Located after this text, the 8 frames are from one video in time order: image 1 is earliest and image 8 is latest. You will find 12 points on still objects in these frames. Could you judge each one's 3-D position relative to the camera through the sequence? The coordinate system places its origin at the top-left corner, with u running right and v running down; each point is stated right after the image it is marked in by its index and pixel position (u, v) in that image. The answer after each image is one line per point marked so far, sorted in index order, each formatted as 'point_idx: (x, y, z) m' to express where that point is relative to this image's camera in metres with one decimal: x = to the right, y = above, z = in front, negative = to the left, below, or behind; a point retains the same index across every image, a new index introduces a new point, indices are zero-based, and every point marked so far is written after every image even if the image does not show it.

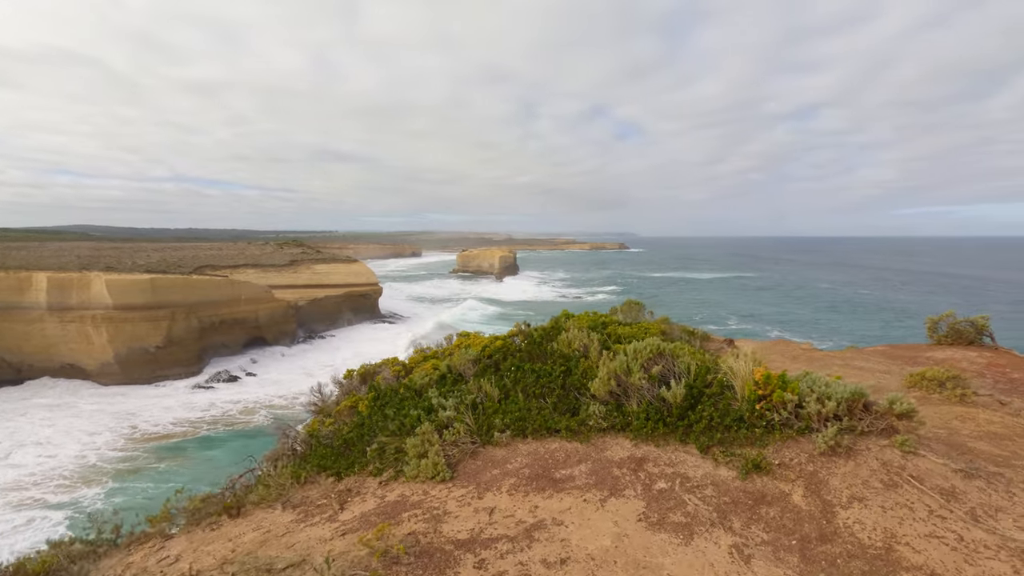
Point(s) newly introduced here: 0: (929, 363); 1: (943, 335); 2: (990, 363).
0: (+7.5, -1.4, +9.6) m
1: (+9.7, -1.1, +12.1) m
2: (+8.5, -1.4, +9.5) m
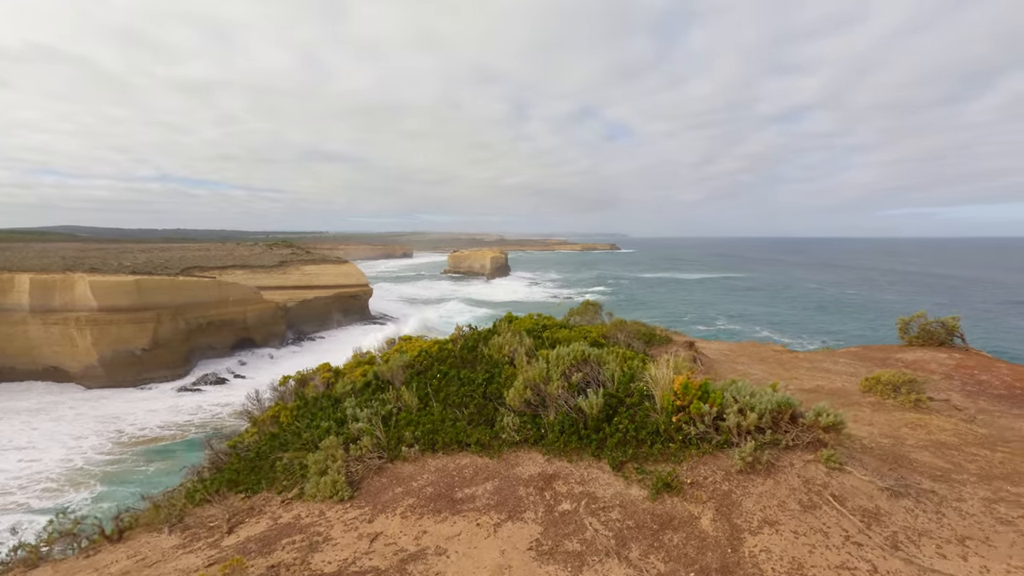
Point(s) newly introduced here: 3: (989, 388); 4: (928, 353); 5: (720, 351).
0: (+6.8, -1.4, +9.4) m
1: (+9.0, -1.1, +12.0) m
2: (+7.9, -1.4, +9.4) m
3: (+7.3, -1.6, +8.2) m
4: (+8.0, -1.3, +10.3) m
5: (+4.2, -1.3, +11.0) m
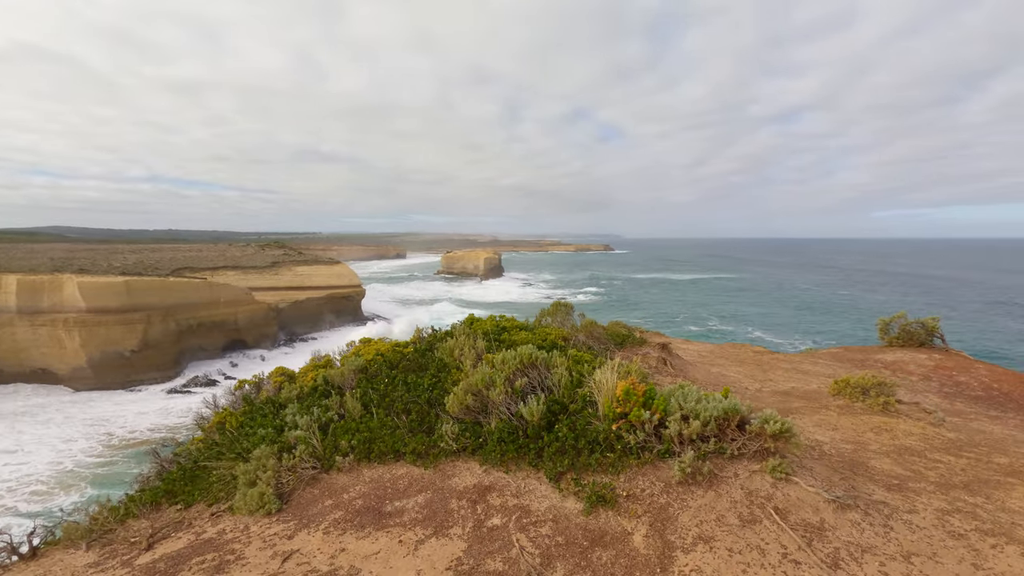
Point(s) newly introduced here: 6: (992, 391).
0: (+6.4, -1.4, +9.4) m
1: (+8.6, -1.1, +12.0) m
2: (+7.4, -1.4, +9.3) m
3: (+6.9, -1.6, +8.1) m
4: (+7.6, -1.3, +10.2) m
5: (+3.8, -1.3, +10.8) m
6: (+7.4, -1.6, +8.2) m
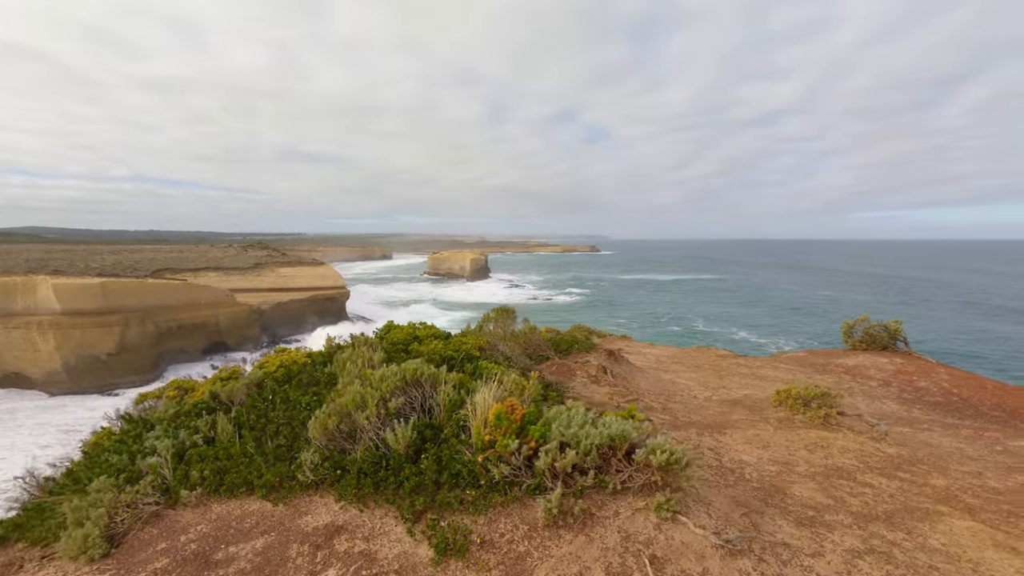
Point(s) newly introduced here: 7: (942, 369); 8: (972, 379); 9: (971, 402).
0: (+5.6, -1.4, +9.1) m
1: (+7.7, -1.2, +11.8) m
2: (+6.6, -1.4, +9.1) m
3: (+6.1, -1.6, +7.9) m
4: (+6.8, -1.3, +10.0) m
5: (+2.9, -1.4, +10.6) m
6: (+6.6, -1.6, +8.0) m
7: (+7.5, -1.4, +9.2) m
8: (+7.7, -1.6, +8.9) m
9: (+6.8, -1.7, +7.9) m
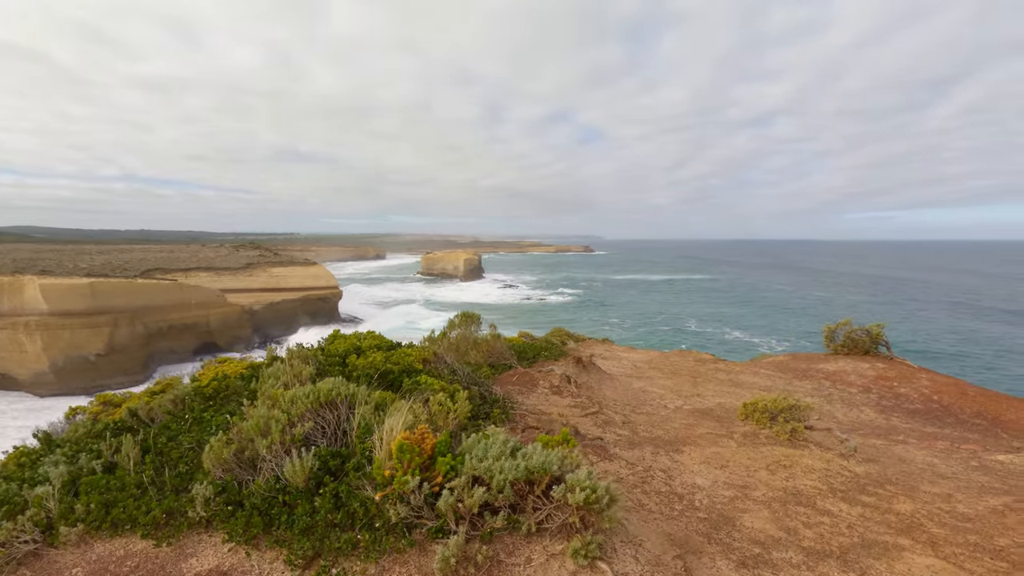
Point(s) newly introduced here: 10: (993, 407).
0: (+5.2, -1.5, +8.9) m
1: (+7.2, -1.2, +11.6) m
2: (+6.2, -1.5, +8.9) m
3: (+5.7, -1.7, +7.7) m
4: (+6.3, -1.4, +9.8) m
5: (+2.5, -1.5, +10.3) m
6: (+6.1, -1.7, +7.8) m
7: (+7.0, -1.5, +9.0) m
8: (+7.3, -1.6, +8.8) m
9: (+6.4, -1.8, +7.7) m
10: (+7.2, -1.8, +7.9) m
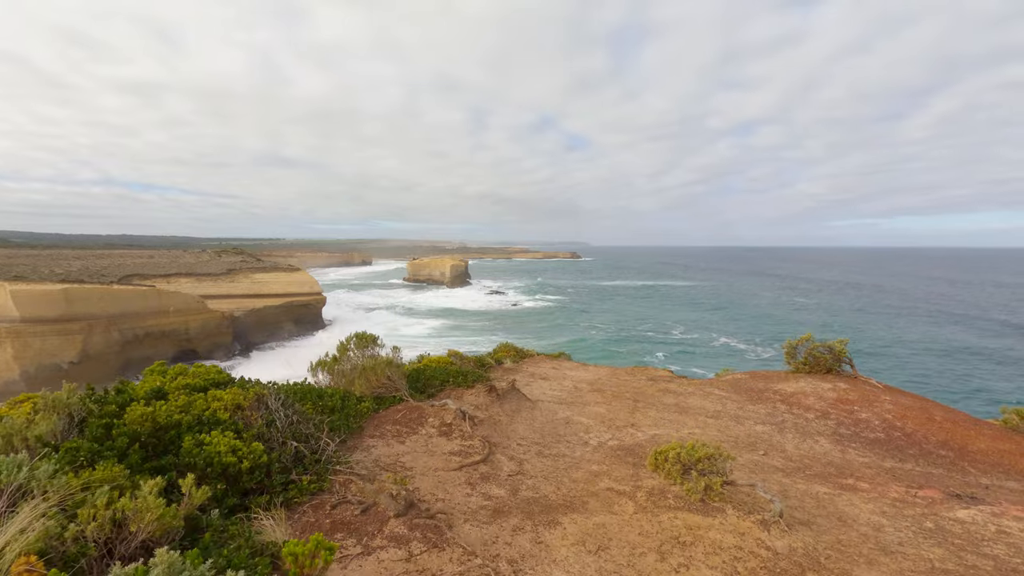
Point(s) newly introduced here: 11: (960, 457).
0: (+4.1, -1.7, +8.2) m
1: (+6.1, -1.5, +11.0) m
2: (+5.1, -1.7, +8.2) m
3: (+4.7, -1.9, +7.0) m
4: (+5.2, -1.6, +9.1) m
5: (+1.4, -1.7, +9.6) m
6: (+5.1, -1.9, +7.1) m
7: (+6.0, -1.7, +8.4) m
8: (+6.2, -1.8, +8.1) m
9: (+5.3, -2.0, +7.0) m
10: (+6.2, -2.0, +7.3) m
11: (+5.6, -2.1, +6.7) m
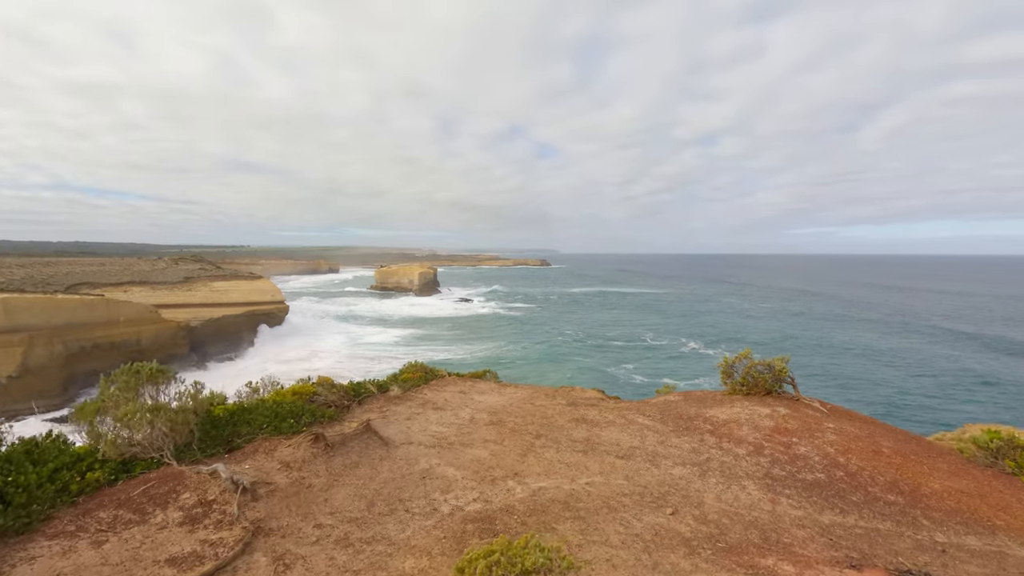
0: (+2.7, -1.9, +7.1) m
1: (+4.5, -1.7, +10.0) m
2: (+3.7, -1.8, +7.2) m
3: (+3.3, -2.0, +5.9) m
4: (+3.7, -1.7, +8.1) m
5: (-0.1, -1.9, +8.3) m
6: (+3.7, -2.0, +6.1) m
7: (+4.5, -1.8, +7.4) m
8: (+4.8, -2.0, +7.1) m
9: (+4.0, -2.1, +6.0) m
10: (+4.8, -2.1, +6.3) m
11: (+4.3, -2.2, +5.7) m
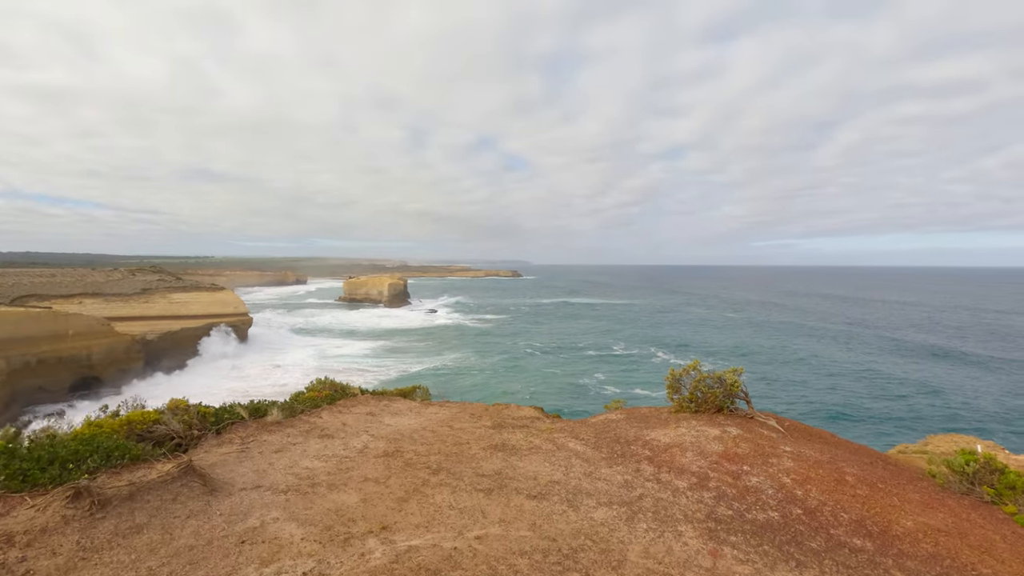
0: (+1.6, -1.9, +6.2) m
1: (+3.3, -1.7, +9.1) m
2: (+2.6, -1.9, +6.3) m
3: (+2.3, -2.0, +5.0) m
4: (+2.6, -1.8, +7.2) m
5: (-1.2, -1.9, +7.2) m
6: (+2.7, -2.0, +5.1) m
7: (+3.4, -1.9, +6.5) m
8: (+3.7, -2.0, +6.2) m
9: (+3.0, -2.1, +5.1) m
10: (+3.8, -2.2, +5.4) m
11: (+3.3, -2.2, +4.8) m
